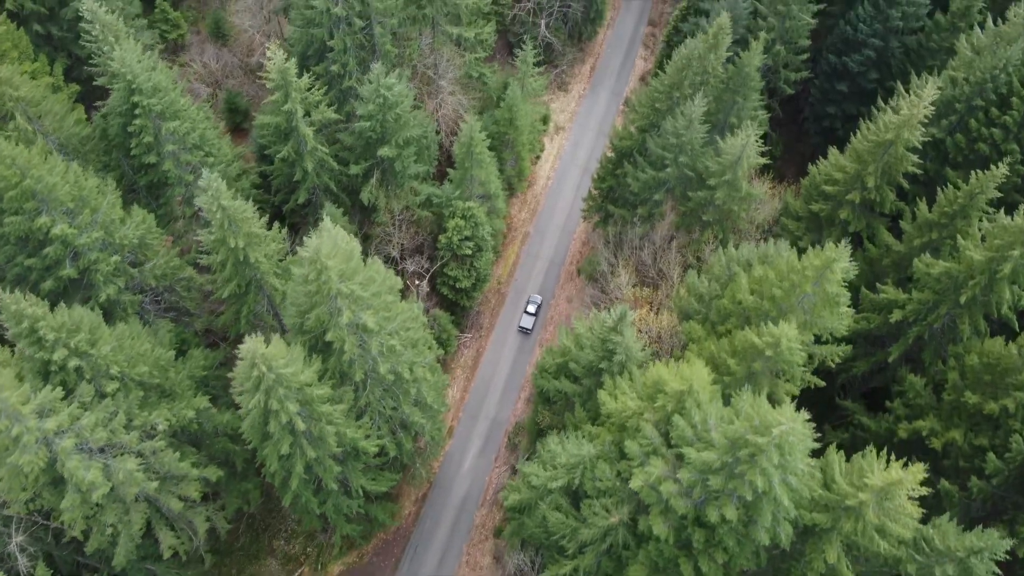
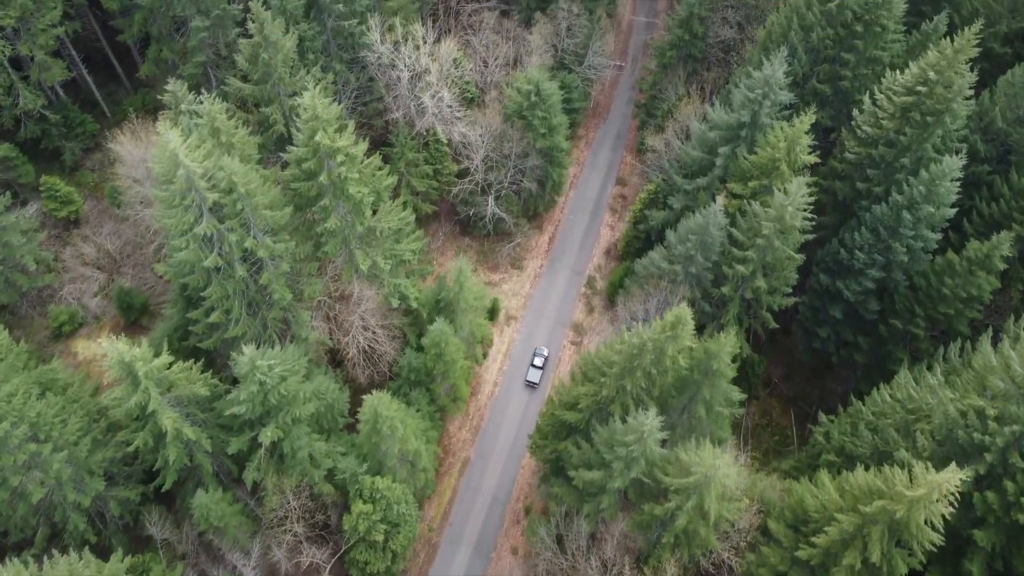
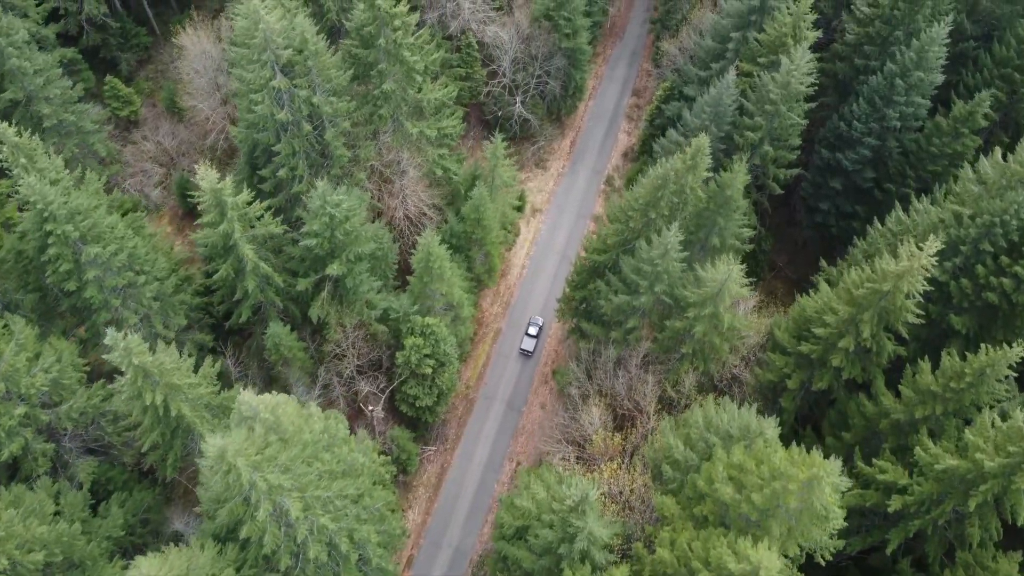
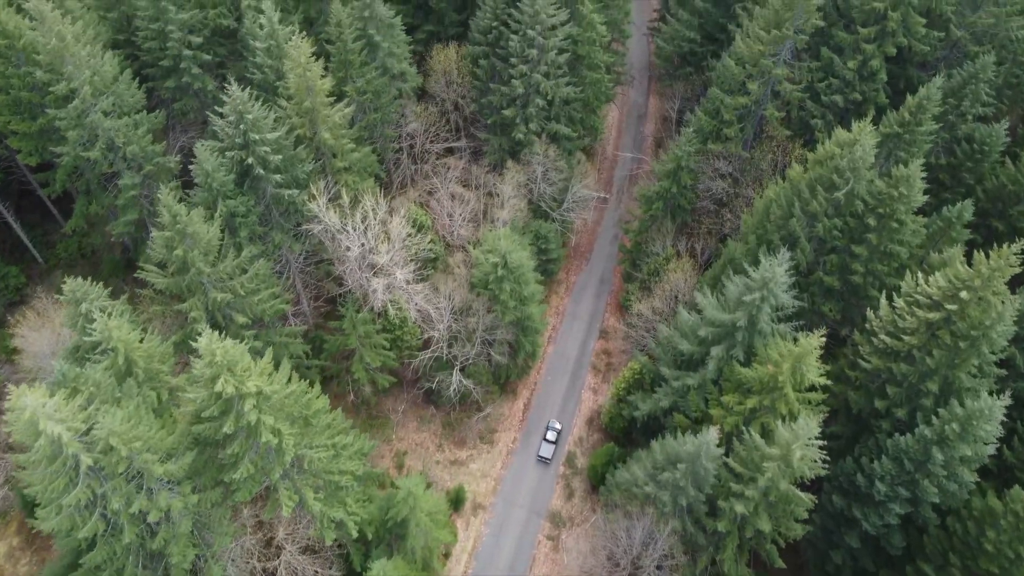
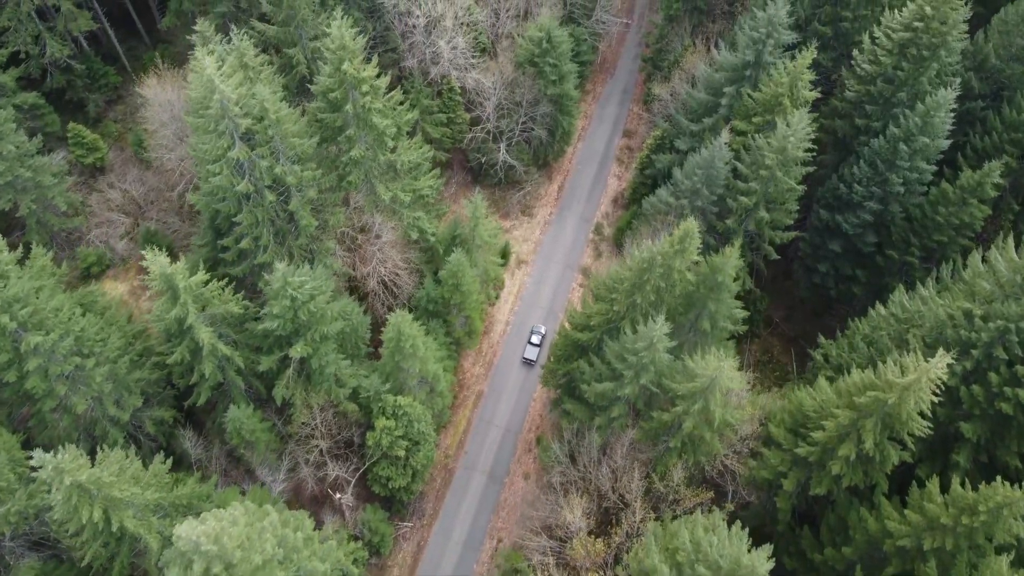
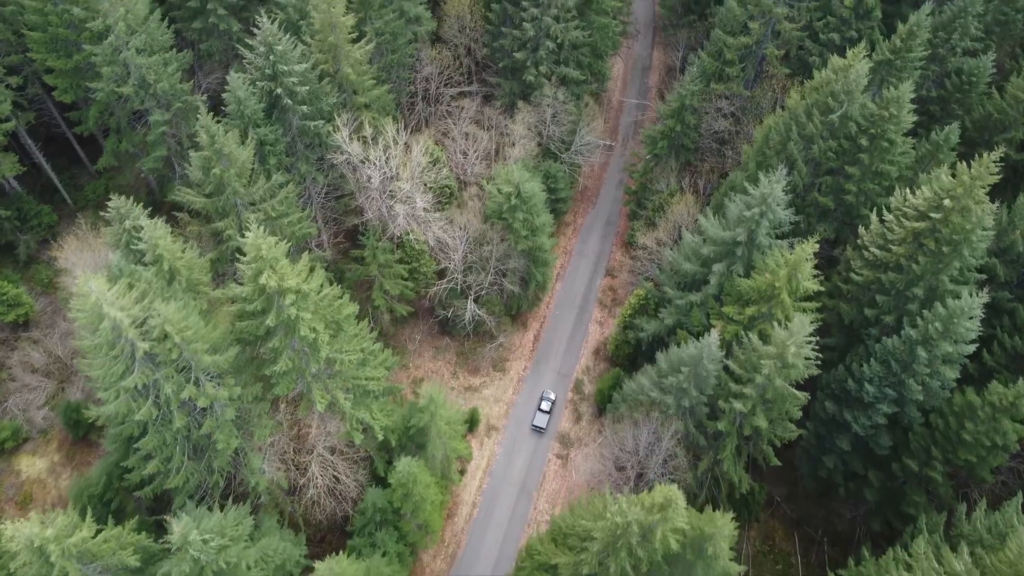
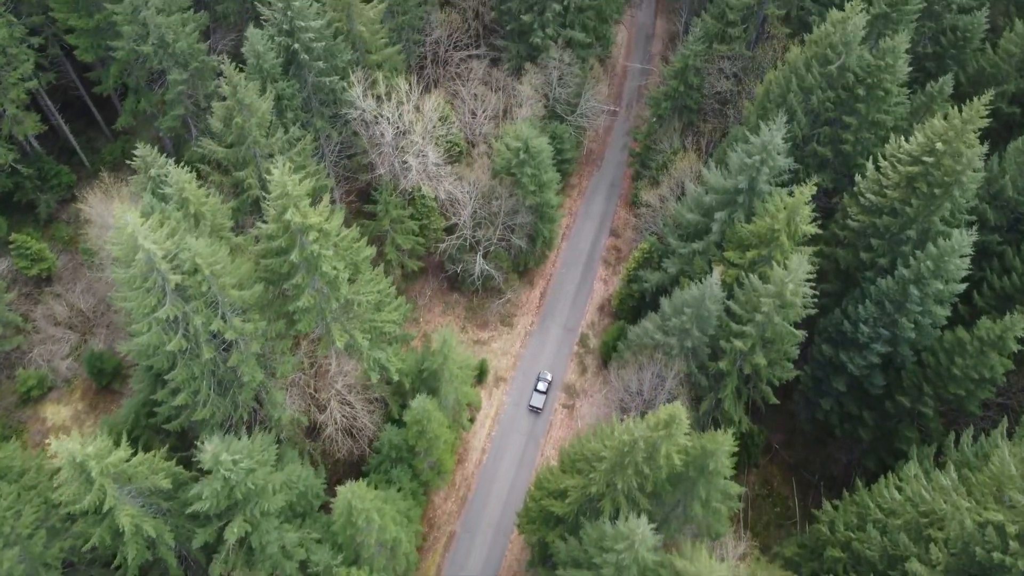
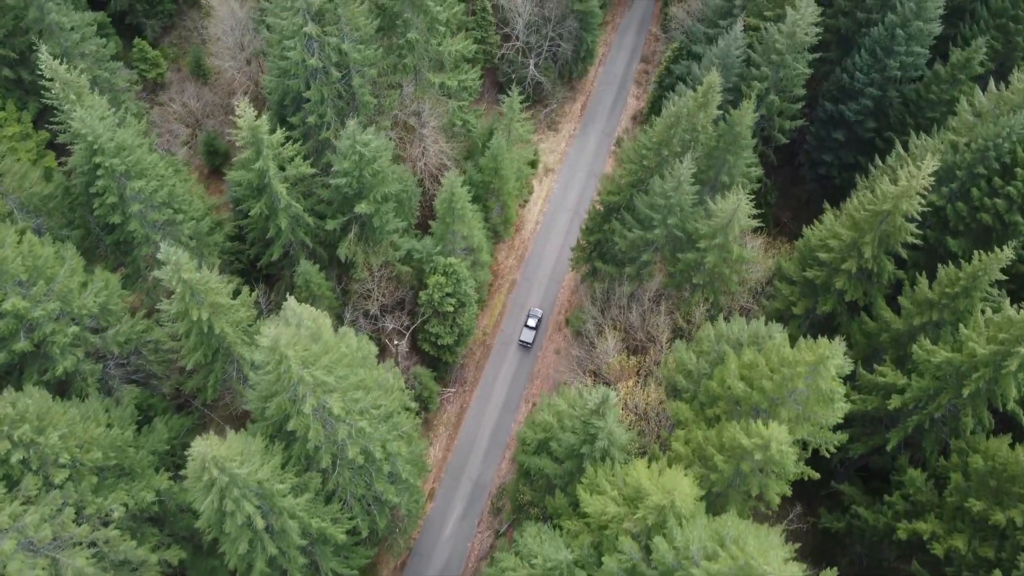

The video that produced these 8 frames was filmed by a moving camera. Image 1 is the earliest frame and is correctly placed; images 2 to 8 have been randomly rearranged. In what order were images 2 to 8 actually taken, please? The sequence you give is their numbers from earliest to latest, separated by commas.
8, 3, 5, 2, 7, 6, 4
